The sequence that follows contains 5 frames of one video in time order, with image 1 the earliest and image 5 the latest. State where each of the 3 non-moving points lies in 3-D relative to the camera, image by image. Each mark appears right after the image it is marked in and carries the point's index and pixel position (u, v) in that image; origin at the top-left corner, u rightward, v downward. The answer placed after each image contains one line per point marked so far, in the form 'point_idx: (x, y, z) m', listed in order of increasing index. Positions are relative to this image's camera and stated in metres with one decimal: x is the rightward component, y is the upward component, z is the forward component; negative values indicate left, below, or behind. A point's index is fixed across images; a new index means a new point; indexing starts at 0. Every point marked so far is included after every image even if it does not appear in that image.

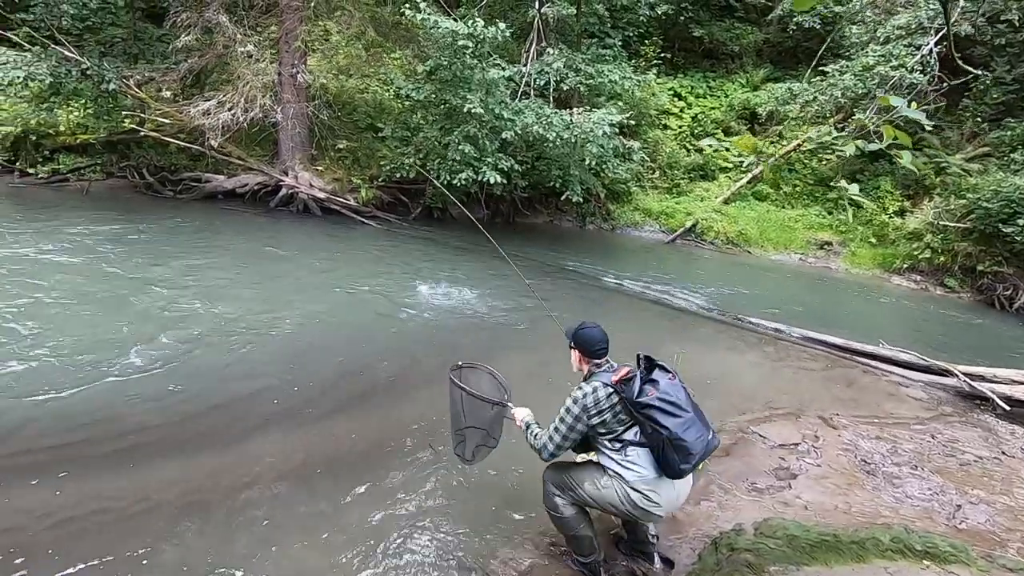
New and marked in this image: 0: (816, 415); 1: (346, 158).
0: (+3.0, -1.3, +5.4) m
1: (-3.9, +3.1, +12.8) m
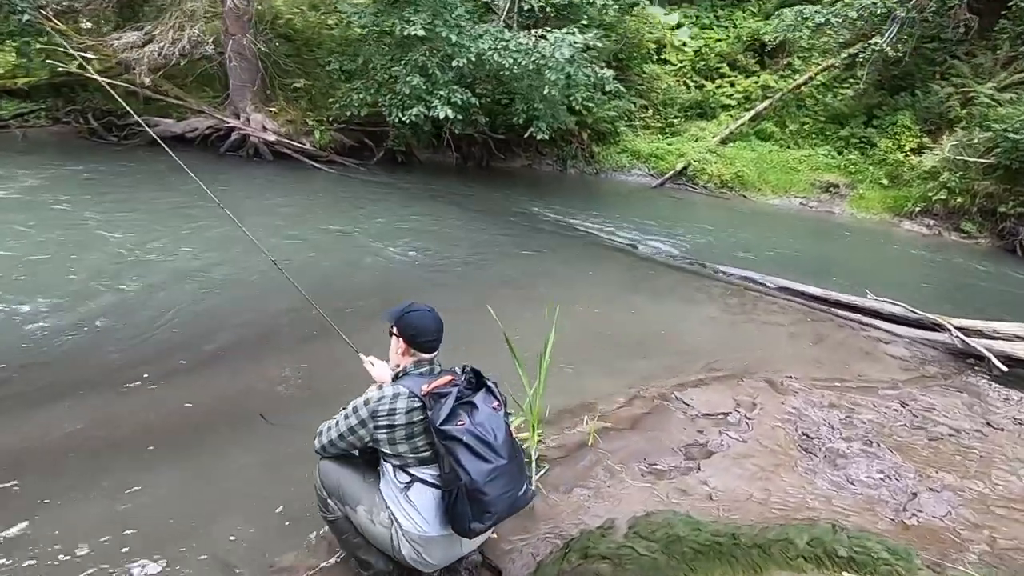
0: (+2.1, -0.8, +4.5) m
1: (-4.6, +4.2, +11.8) m
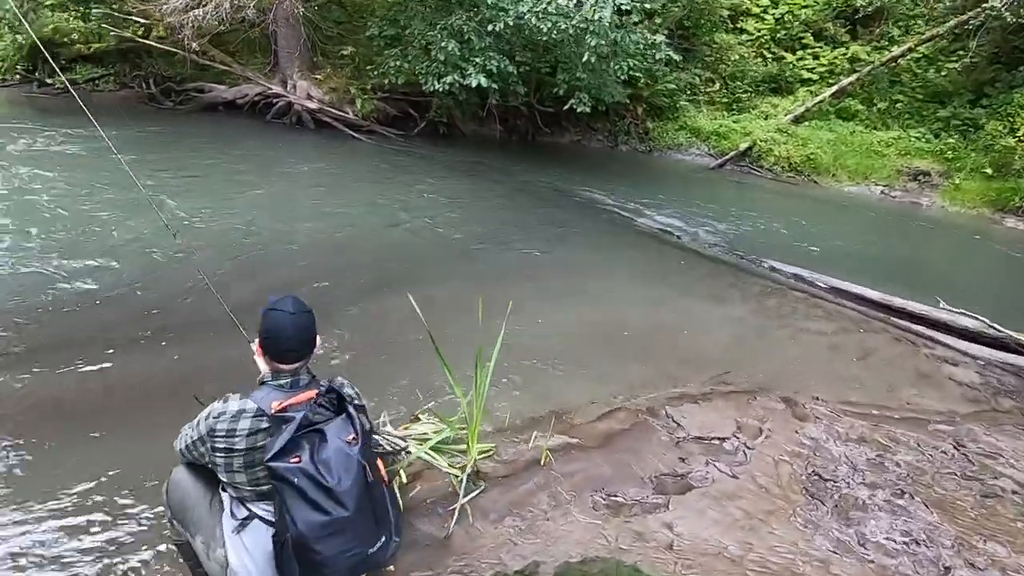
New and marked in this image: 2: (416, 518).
0: (+1.9, -0.8, +3.8) m
1: (-3.6, +4.8, +11.6) m
2: (-0.5, -1.1, +2.5) m
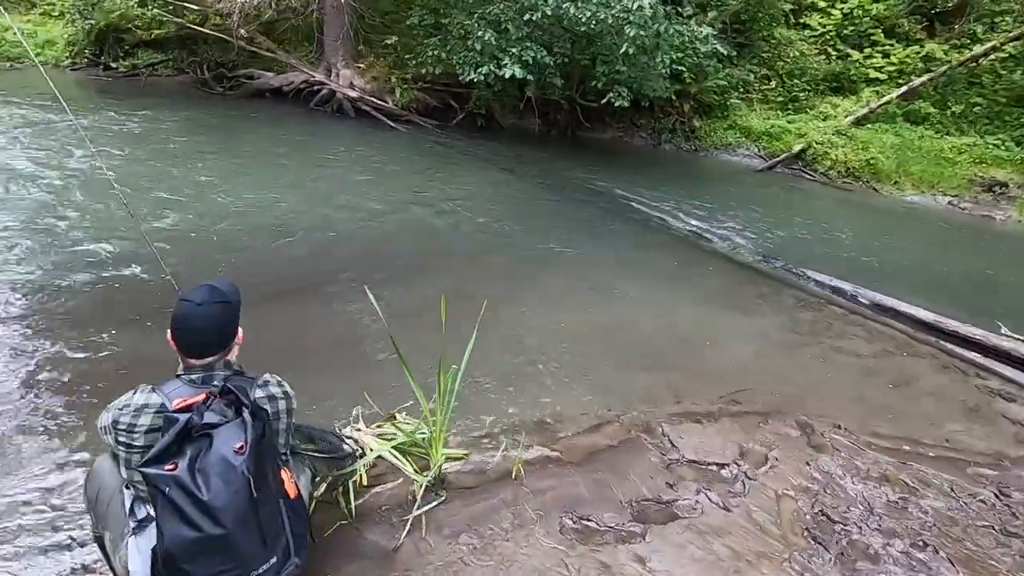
0: (+1.8, -0.9, +3.4) m
1: (-2.6, +5.1, +11.7) m
2: (-0.6, -1.1, +2.4) m
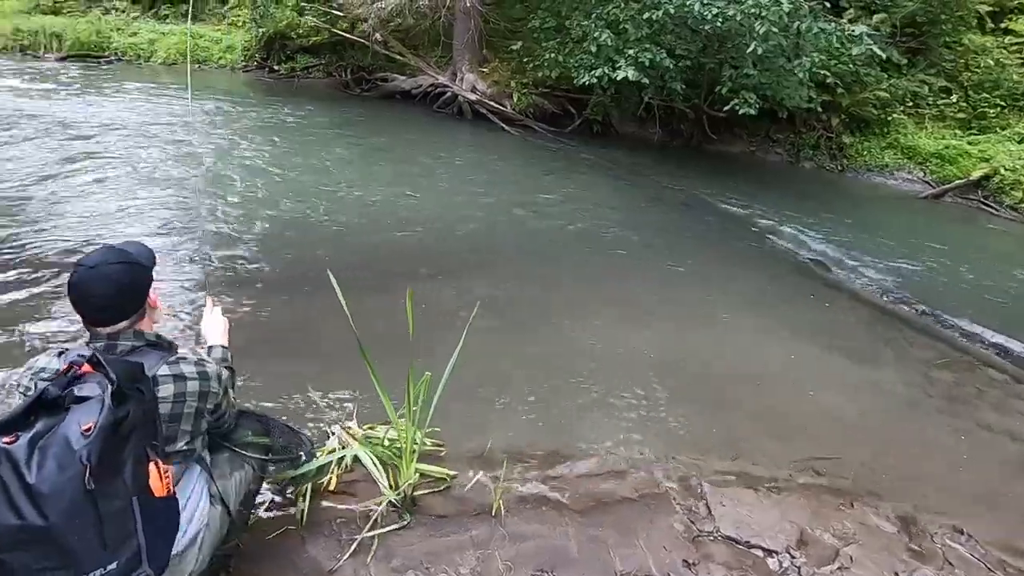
0: (+1.9, -1.1, +2.6) m
1: (0.0, +5.0, +11.7) m
2: (-0.8, -1.0, +2.1) m
